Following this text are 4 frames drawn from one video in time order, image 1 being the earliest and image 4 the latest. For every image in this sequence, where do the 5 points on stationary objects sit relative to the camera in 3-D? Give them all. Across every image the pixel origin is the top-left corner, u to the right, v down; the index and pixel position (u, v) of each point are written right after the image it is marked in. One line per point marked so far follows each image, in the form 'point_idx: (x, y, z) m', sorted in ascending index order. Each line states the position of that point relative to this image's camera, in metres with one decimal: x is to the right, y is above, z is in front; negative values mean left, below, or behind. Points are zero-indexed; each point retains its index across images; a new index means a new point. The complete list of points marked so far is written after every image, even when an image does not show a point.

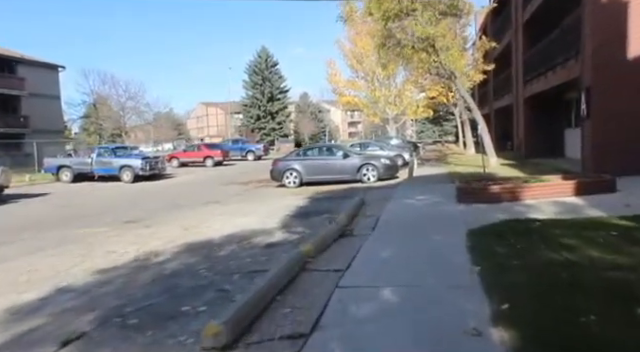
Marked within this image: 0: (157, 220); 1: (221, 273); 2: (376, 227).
0: (-4.2, -1.1, +12.2) m
1: (-1.2, -1.2, +5.9) m
2: (+1.0, -0.9, +8.6) m
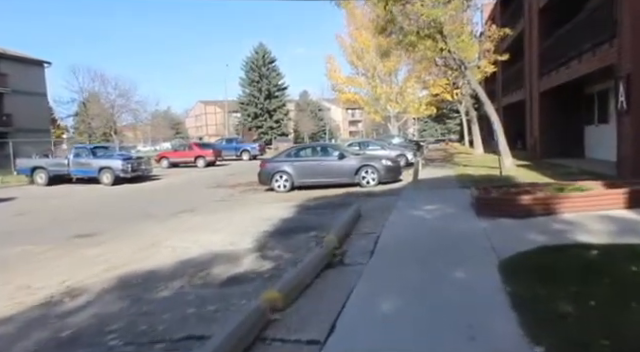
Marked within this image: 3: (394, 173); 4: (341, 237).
0: (-4.5, -1.3, +10.2) m
1: (-1.5, -1.4, +3.9) m
2: (+0.8, -1.1, +6.6) m
3: (+2.6, +0.1, +16.8) m
4: (+0.3, -1.0, +7.4) m
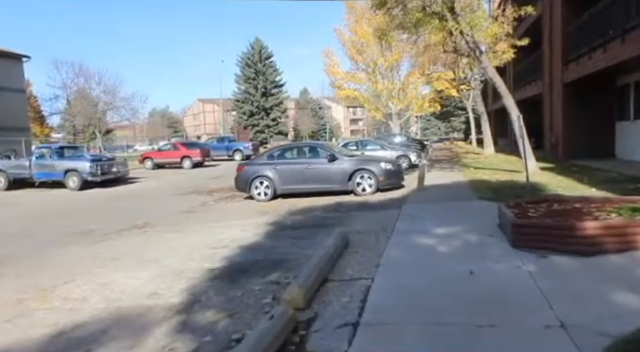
0: (-4.9, -1.4, +7.6) m
1: (-2.0, -1.6, +1.3) m
2: (+0.3, -1.3, +3.9) m
3: (+2.3, -0.1, +14.2) m
4: (-0.1, -1.2, +4.8) m
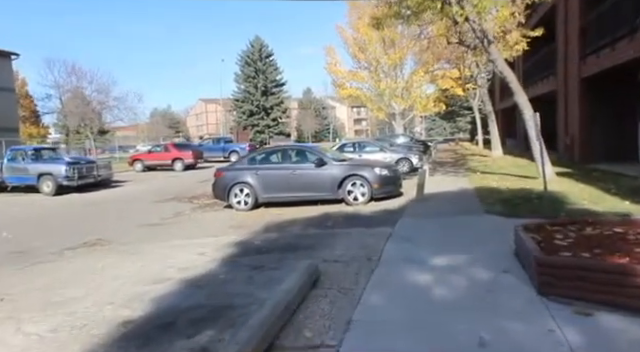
0: (-5.3, -1.6, +6.1) m
1: (-2.4, -1.7, -0.2) m
2: (-0.1, -1.4, +2.3) m
3: (+1.9, -0.2, +12.6) m
4: (-0.5, -1.3, +3.2) m
